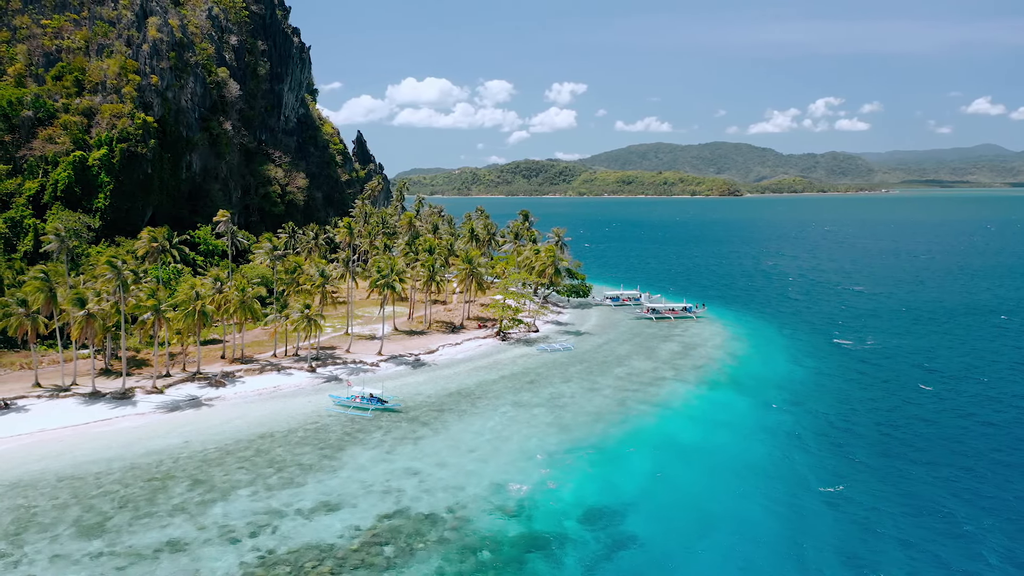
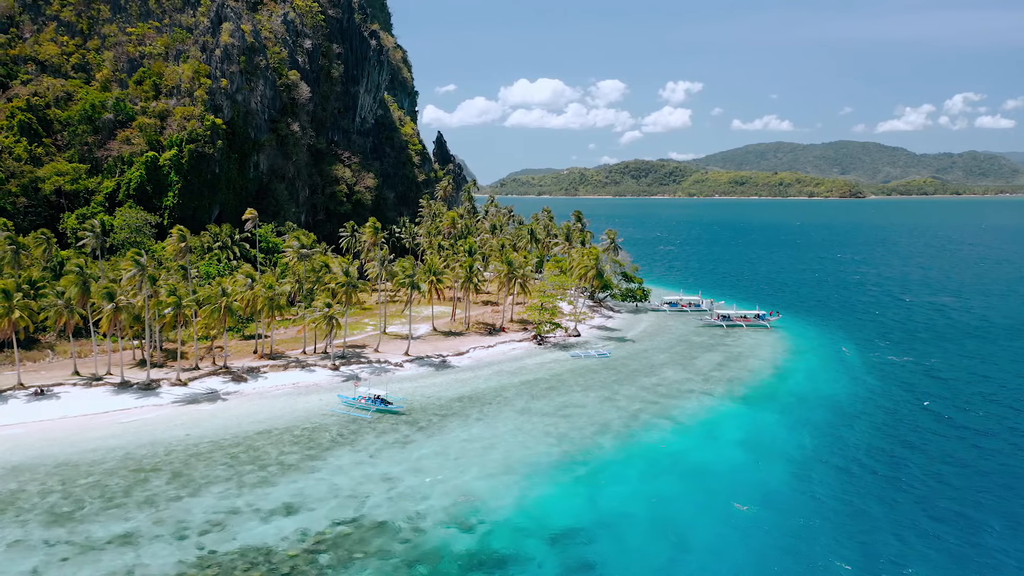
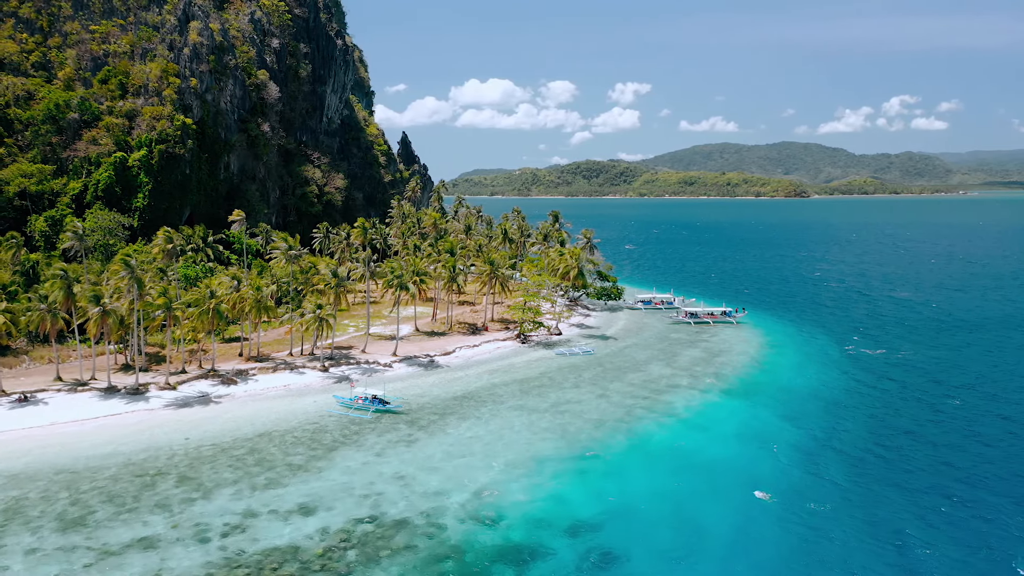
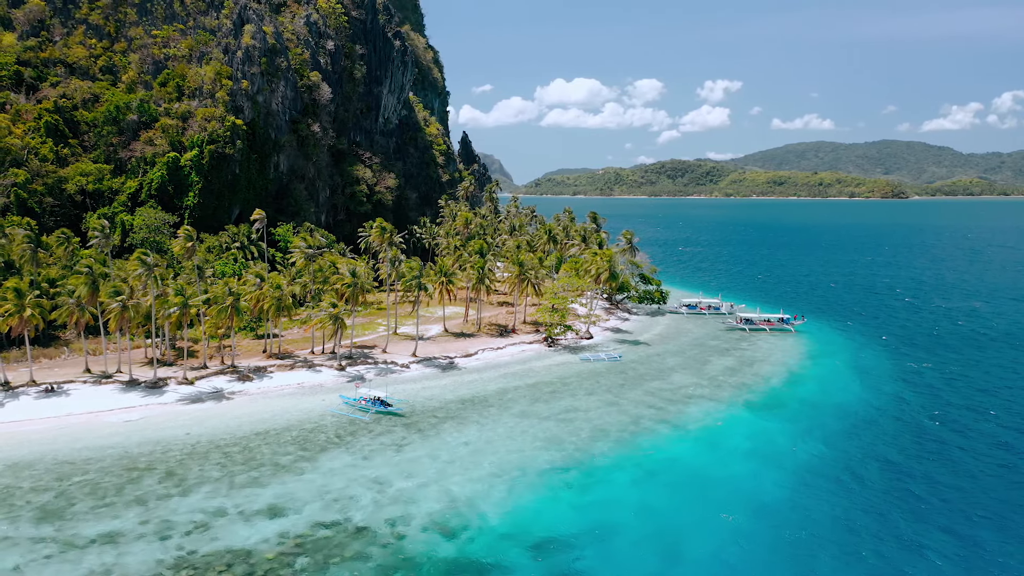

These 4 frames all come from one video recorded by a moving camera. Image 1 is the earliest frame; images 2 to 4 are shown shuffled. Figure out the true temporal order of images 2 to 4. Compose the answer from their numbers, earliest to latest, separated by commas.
3, 2, 4
